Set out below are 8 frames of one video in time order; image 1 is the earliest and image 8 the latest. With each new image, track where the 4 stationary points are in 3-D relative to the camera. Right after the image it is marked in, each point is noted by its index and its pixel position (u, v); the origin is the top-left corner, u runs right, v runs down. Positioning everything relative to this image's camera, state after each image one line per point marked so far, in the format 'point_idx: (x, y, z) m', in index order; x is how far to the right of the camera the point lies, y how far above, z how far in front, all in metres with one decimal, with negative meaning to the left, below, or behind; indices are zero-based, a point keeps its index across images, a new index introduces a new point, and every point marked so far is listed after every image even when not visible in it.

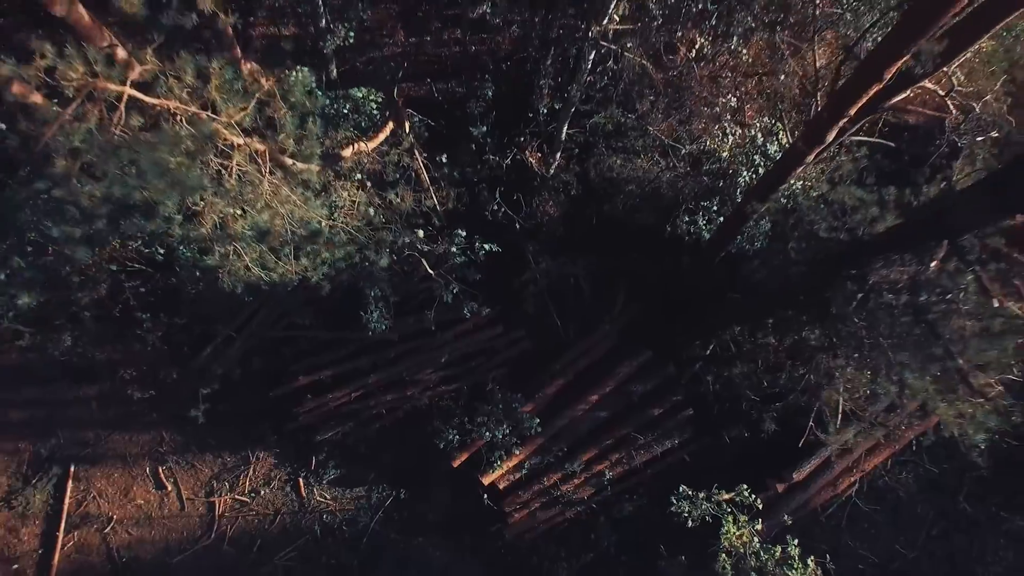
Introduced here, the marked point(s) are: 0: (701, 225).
0: (+1.0, +0.3, +4.0) m
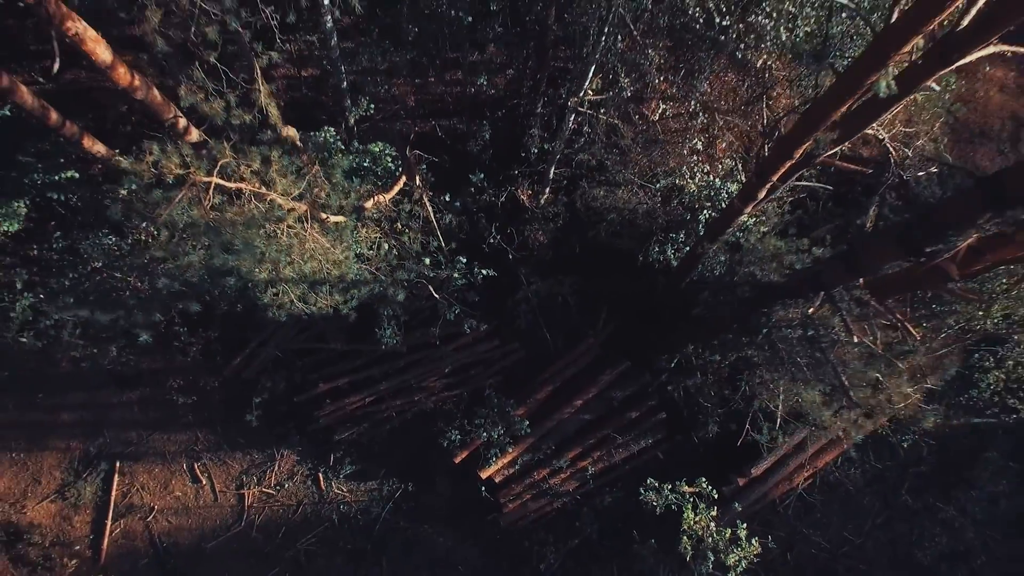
0: (+0.9, +0.2, +4.6) m
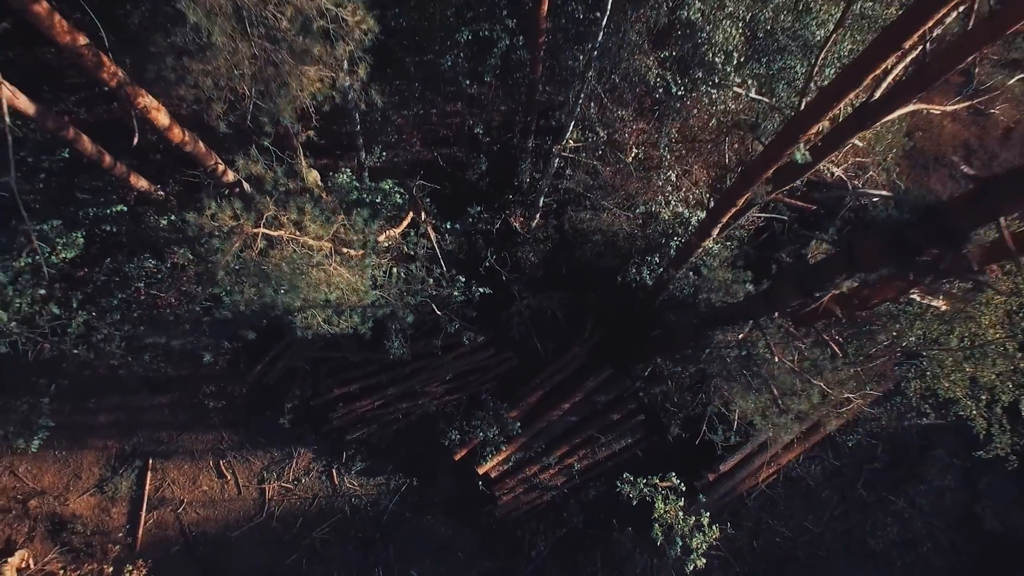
0: (+0.9, +0.1, +5.2) m
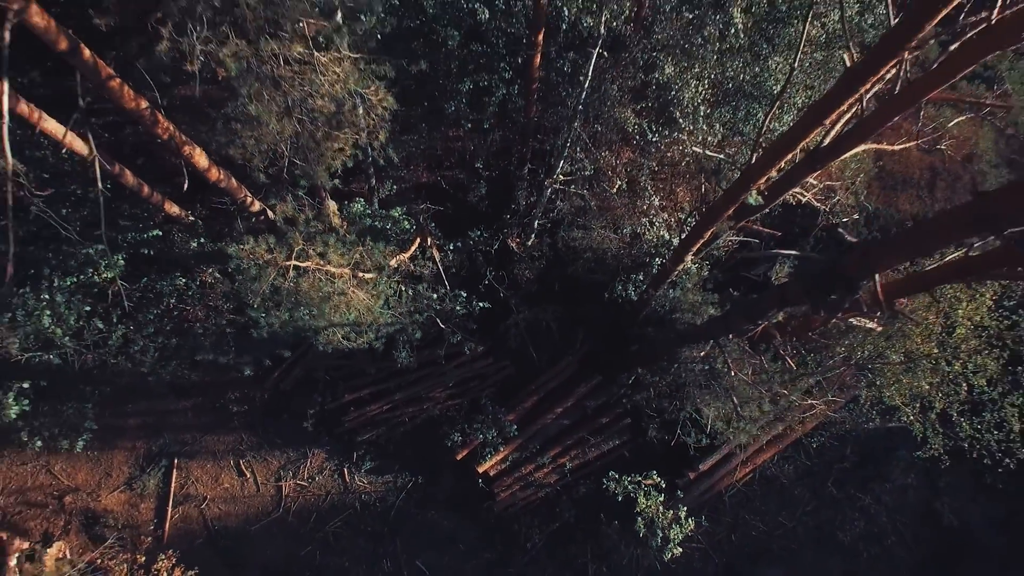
0: (+0.9, 0.0, +5.8) m
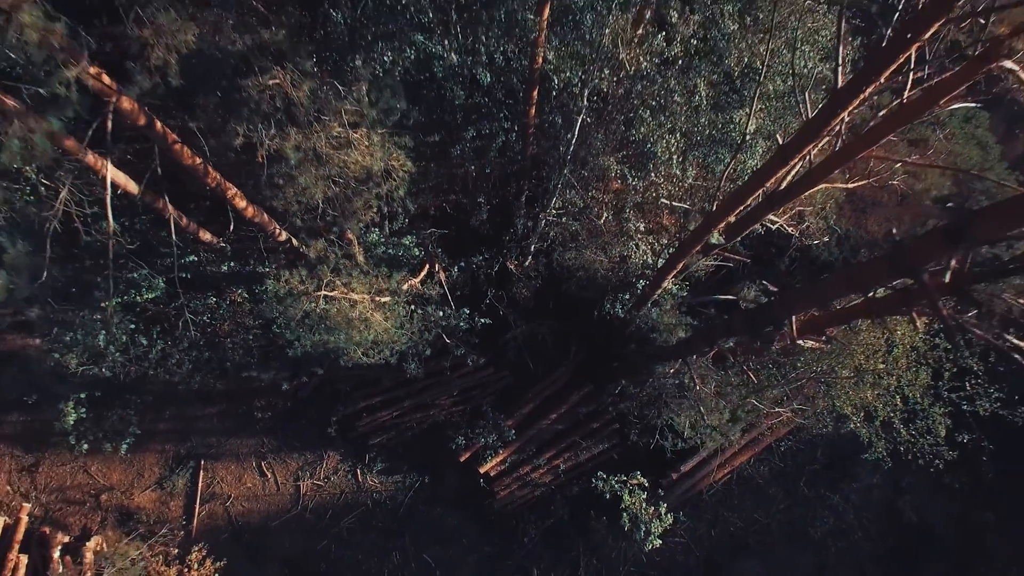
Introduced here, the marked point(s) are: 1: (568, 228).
0: (+0.9, -0.2, +6.4) m
1: (+0.5, +0.5, +6.4) m
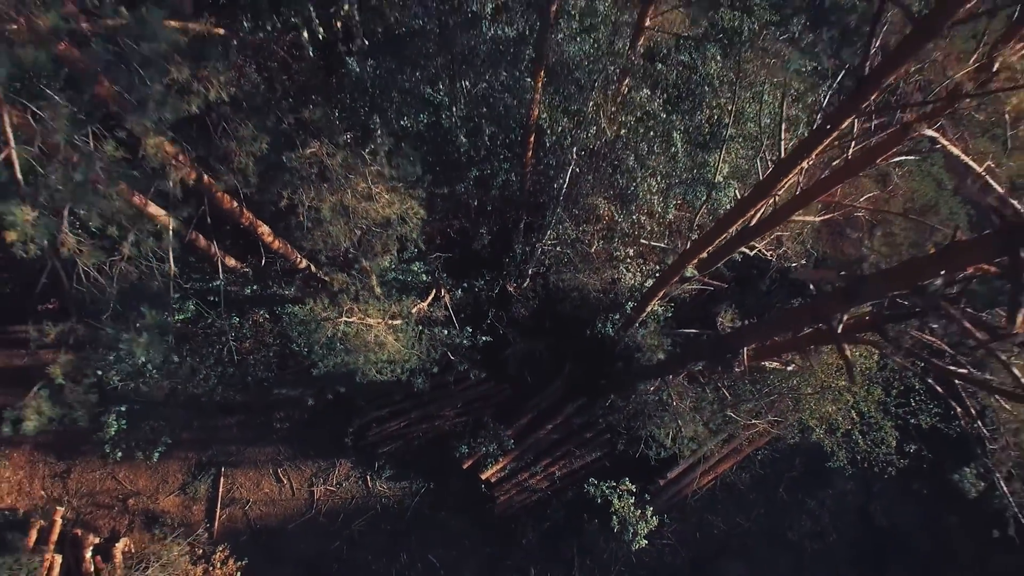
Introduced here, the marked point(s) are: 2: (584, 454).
0: (+0.9, -0.3, +7.0) m
1: (+0.4, +0.3, +7.0) m
2: (+0.6, -1.5, +7.0) m
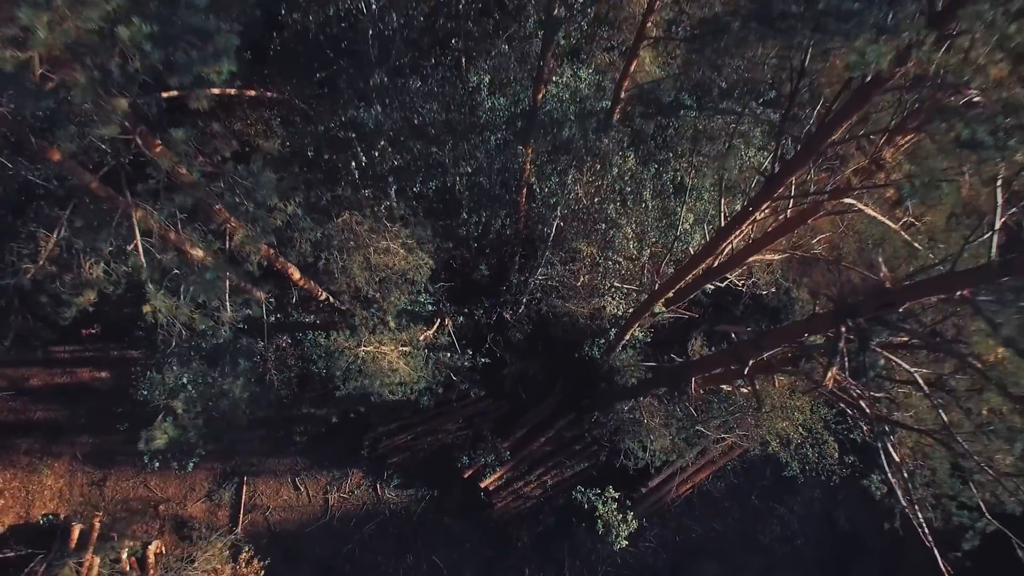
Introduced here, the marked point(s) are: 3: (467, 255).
0: (+0.8, -0.6, +7.8) m
1: (+0.4, 0.0, +7.8) m
2: (+0.6, -1.8, +7.8) m
3: (-0.5, +0.3, +8.2) m
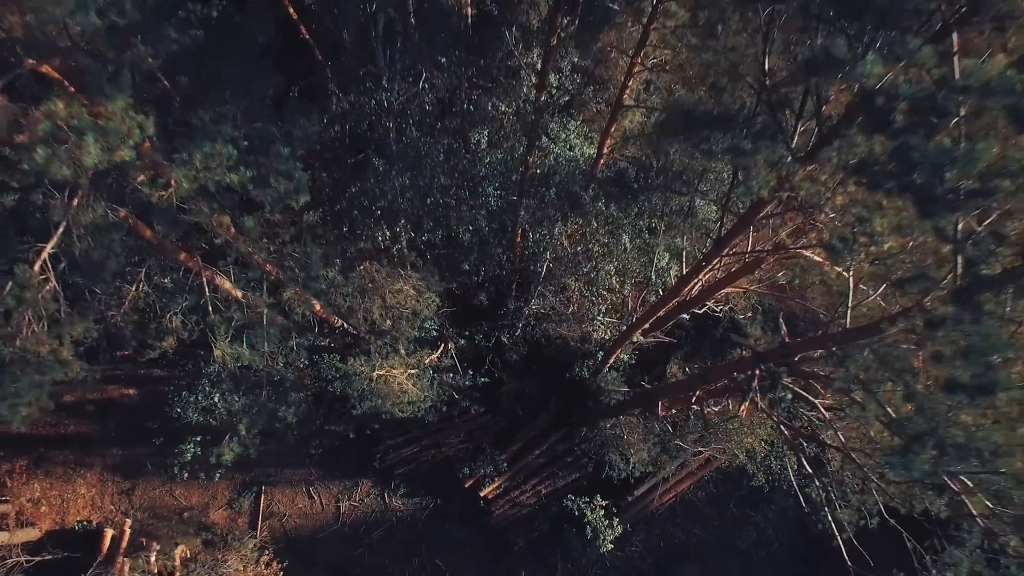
0: (+0.8, -0.9, +8.5) m
1: (+0.4, -0.3, +8.5) m
2: (+0.6, -2.0, +8.5) m
3: (-0.5, 0.0, +8.9) m
